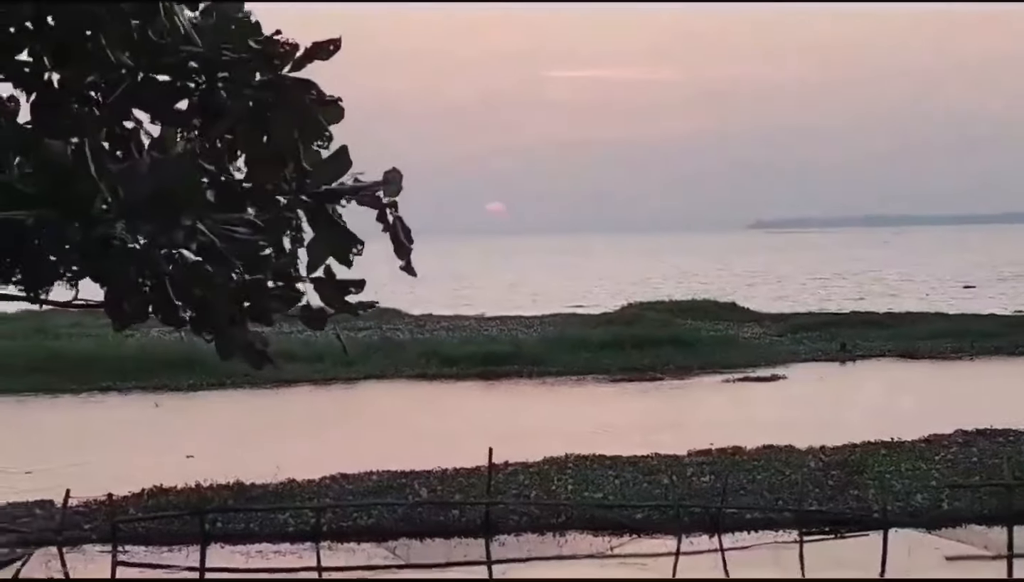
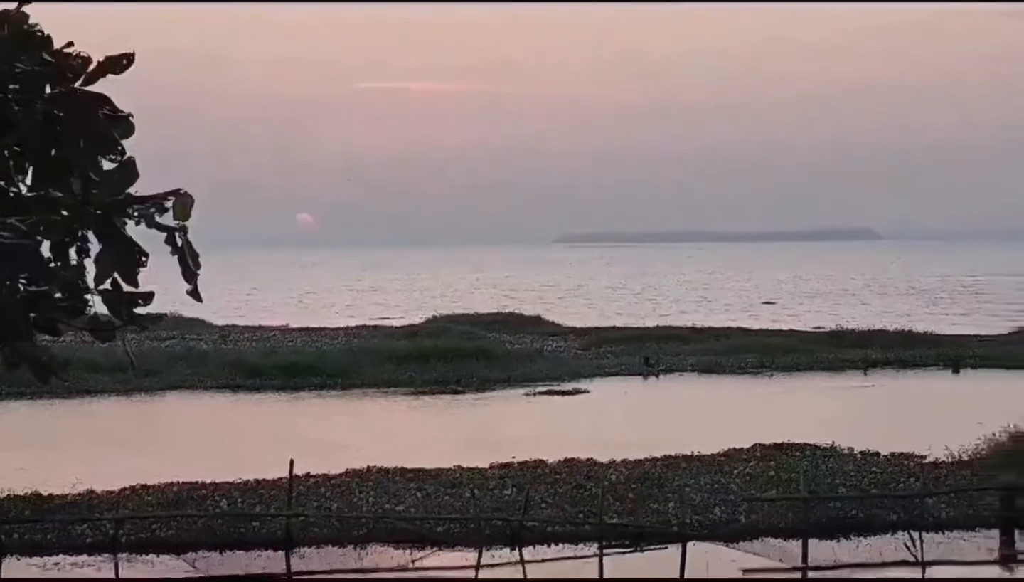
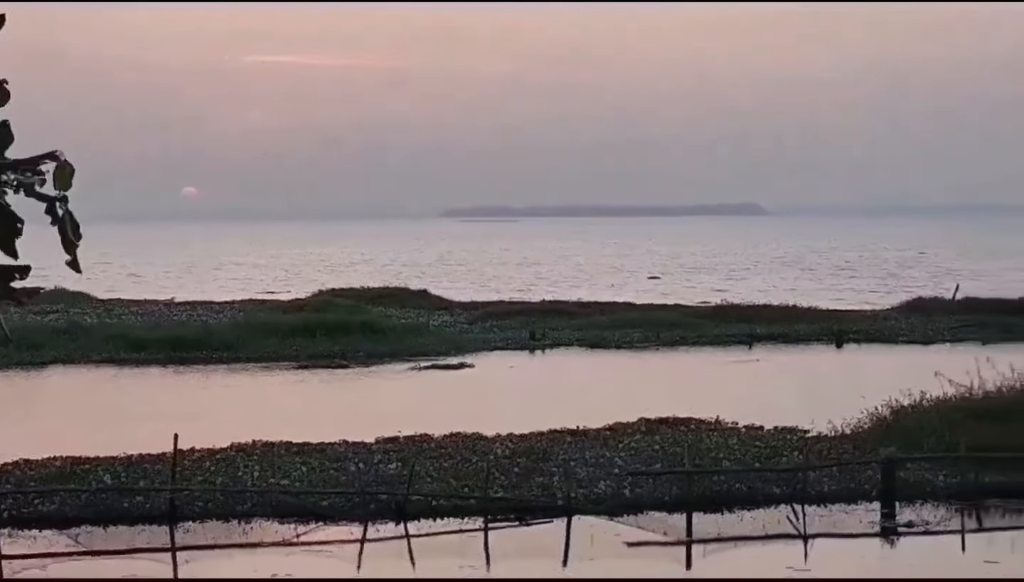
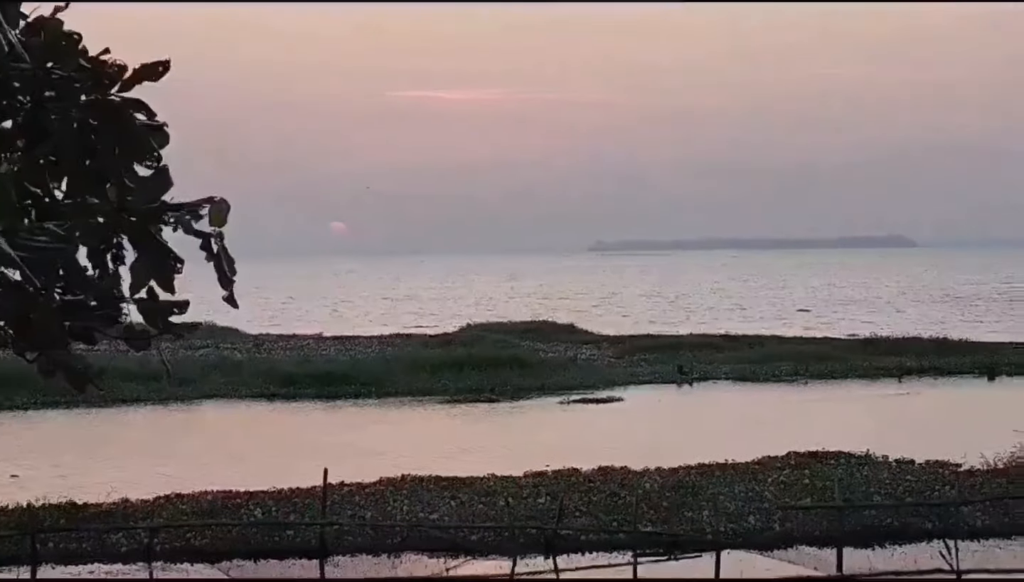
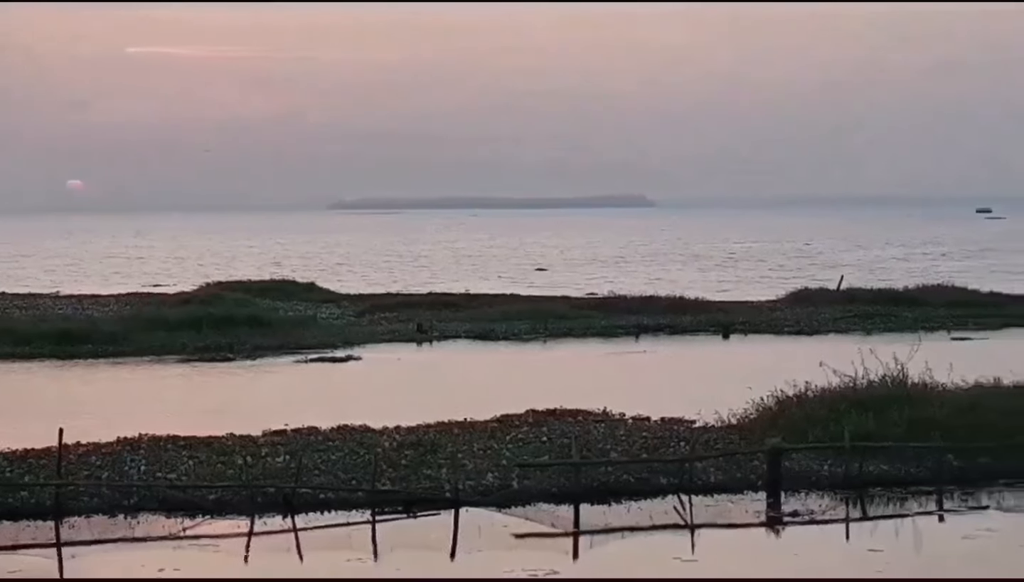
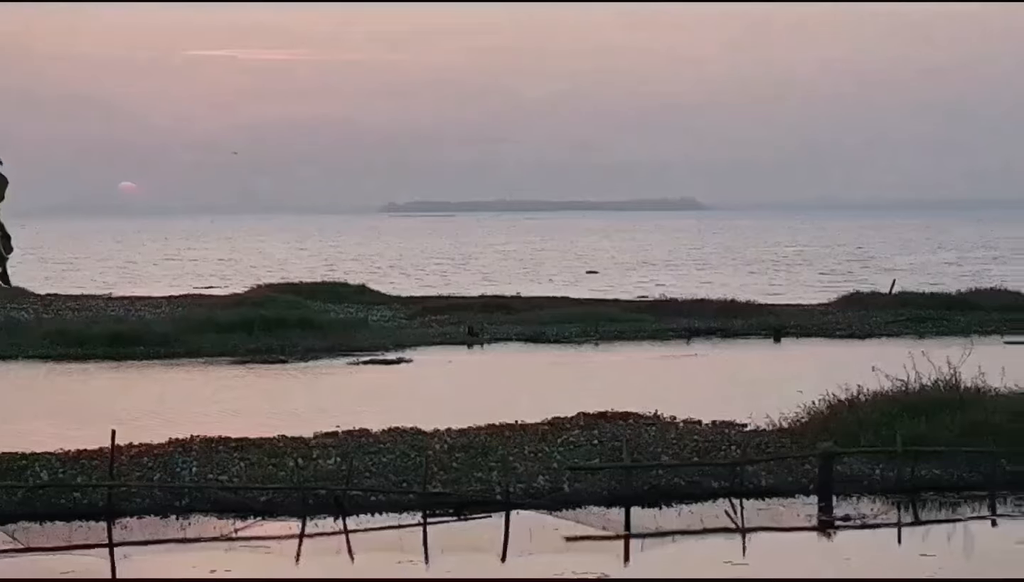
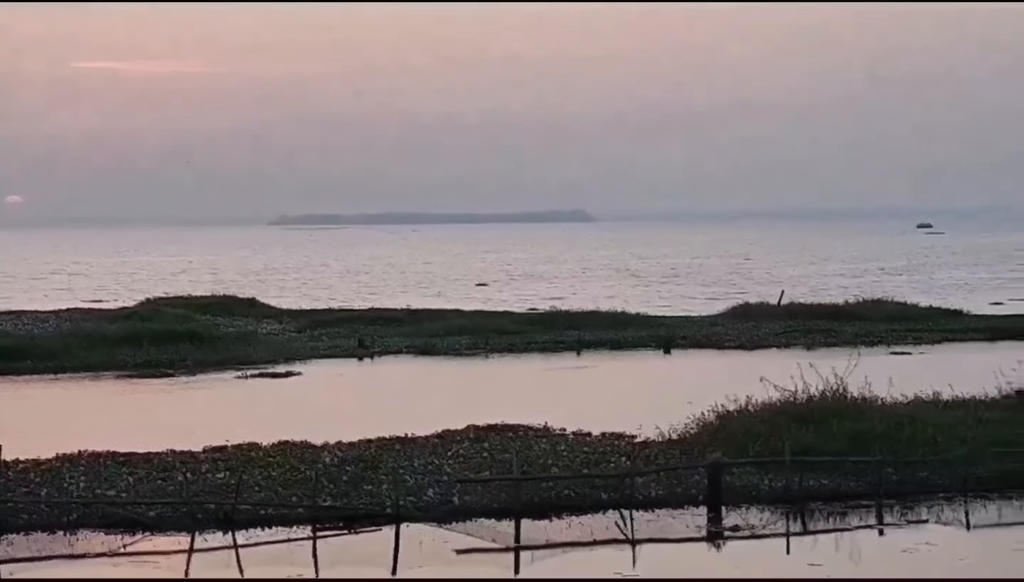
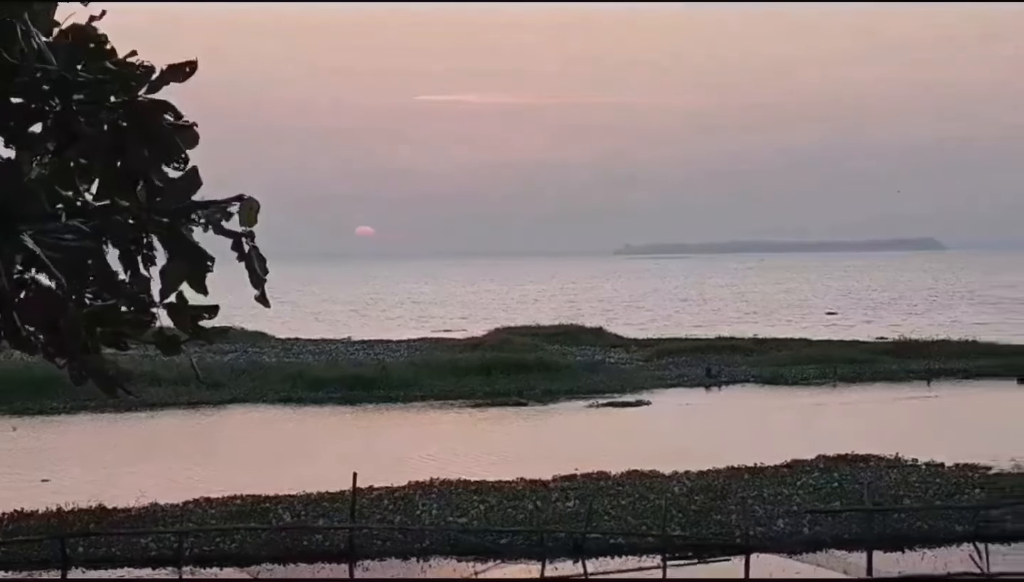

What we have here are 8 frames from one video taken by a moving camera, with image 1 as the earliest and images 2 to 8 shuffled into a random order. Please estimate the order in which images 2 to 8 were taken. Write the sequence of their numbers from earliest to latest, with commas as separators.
8, 4, 2, 3, 6, 5, 7
